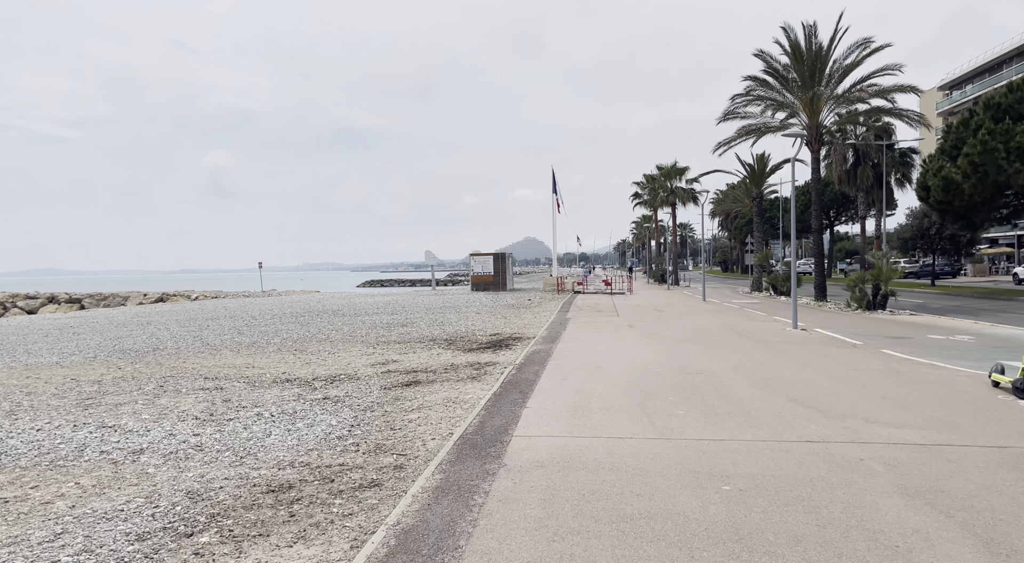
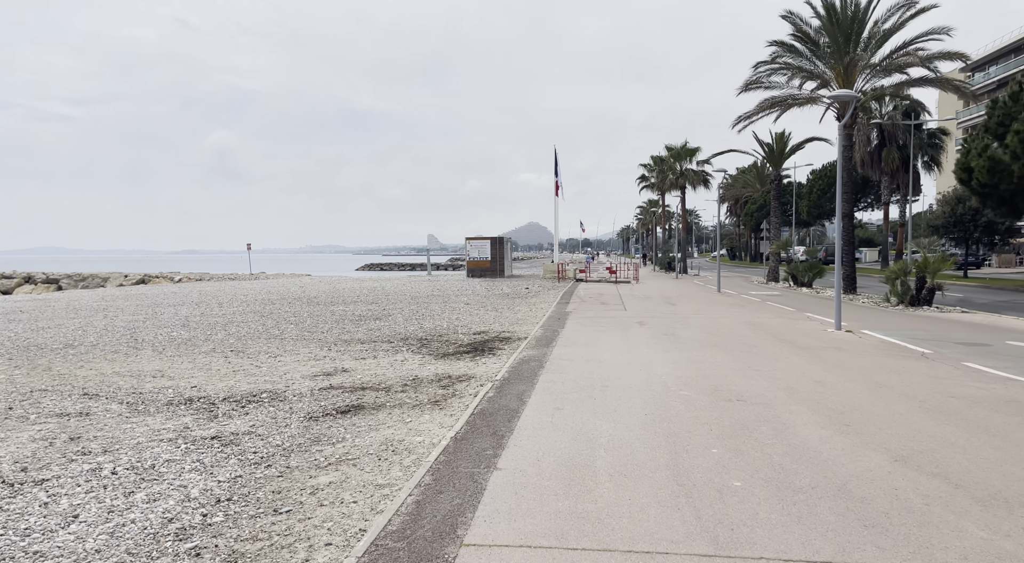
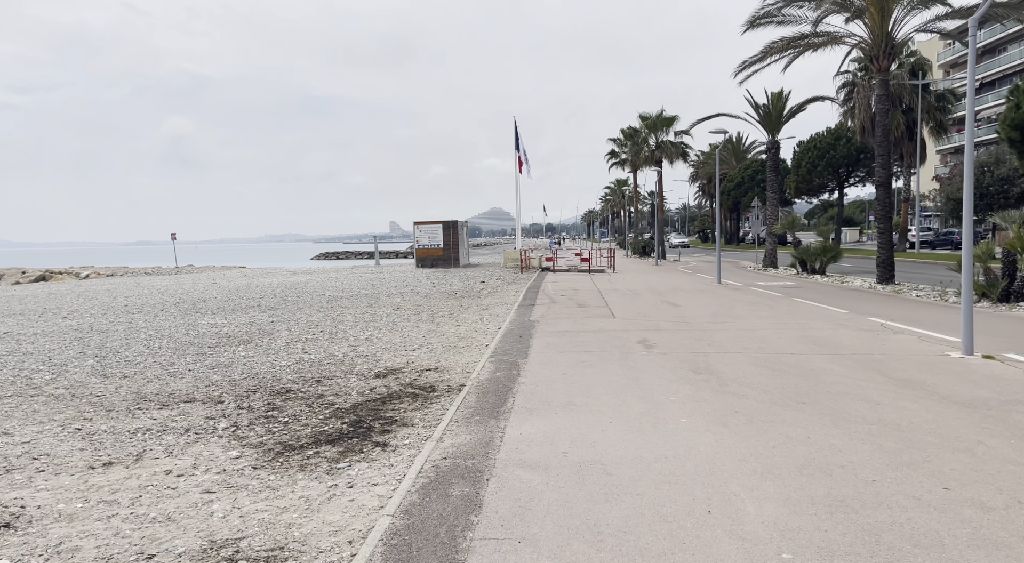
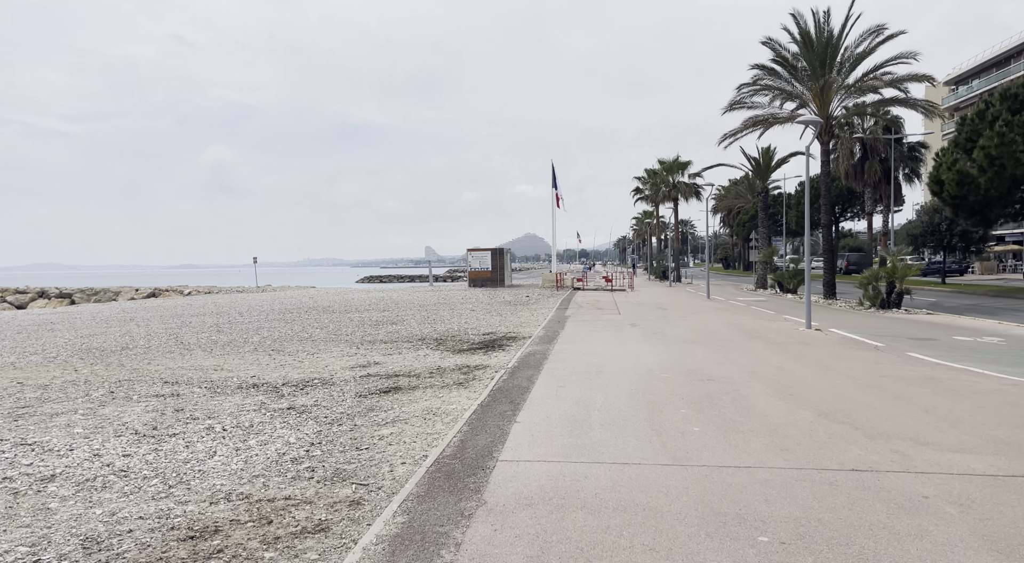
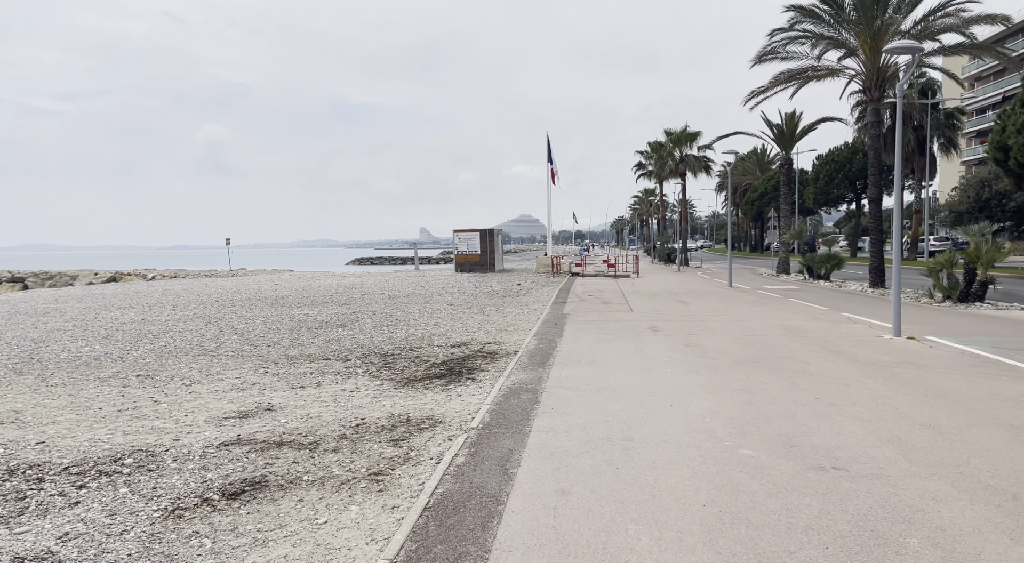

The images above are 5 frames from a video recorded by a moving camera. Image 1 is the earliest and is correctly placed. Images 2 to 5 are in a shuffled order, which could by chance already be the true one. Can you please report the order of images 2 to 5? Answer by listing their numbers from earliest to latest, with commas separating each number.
4, 2, 5, 3
